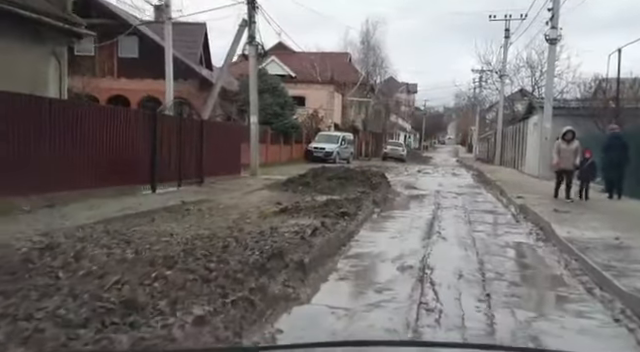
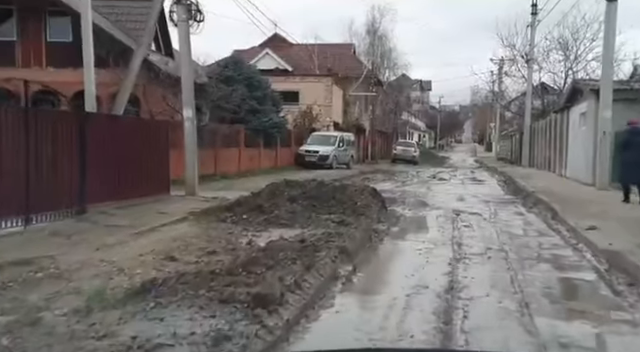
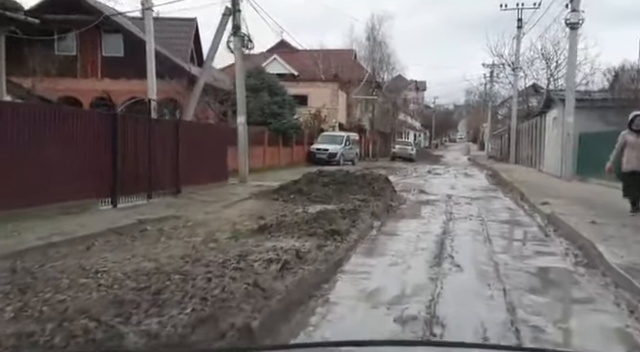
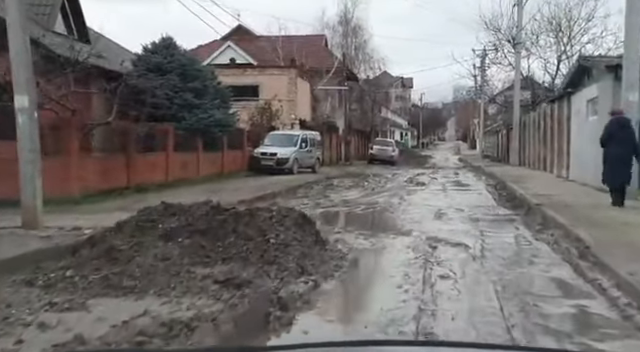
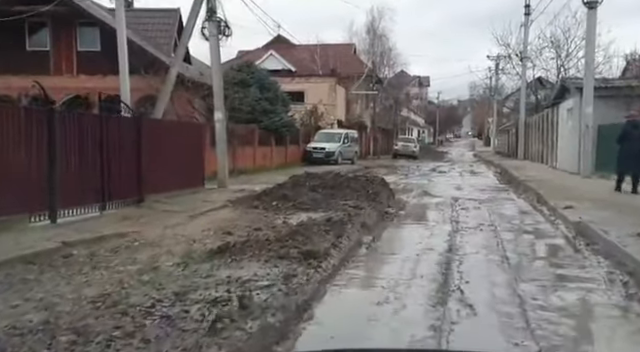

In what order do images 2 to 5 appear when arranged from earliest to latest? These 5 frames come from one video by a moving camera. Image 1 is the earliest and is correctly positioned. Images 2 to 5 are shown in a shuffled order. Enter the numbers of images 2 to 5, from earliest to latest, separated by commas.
3, 5, 2, 4
